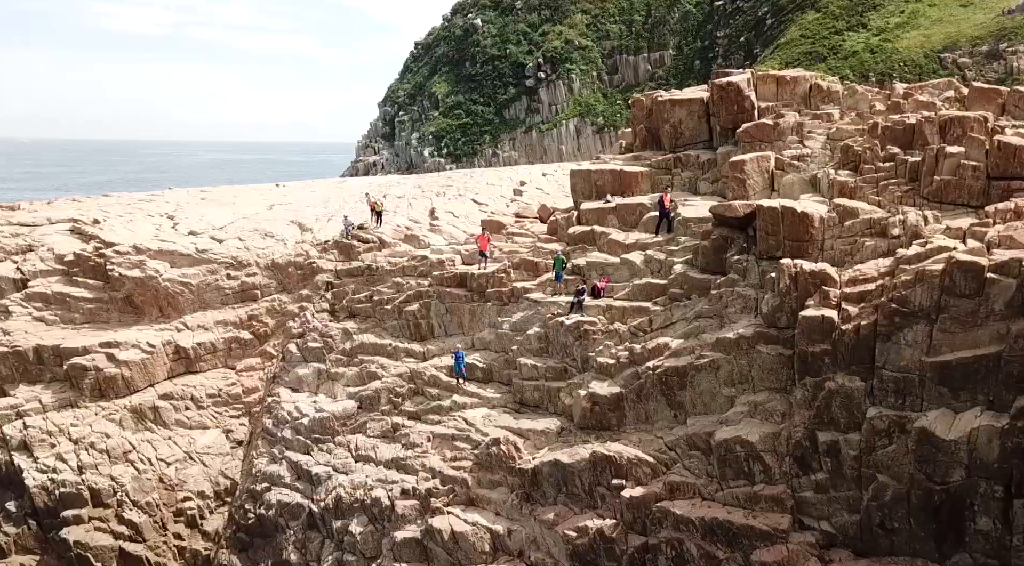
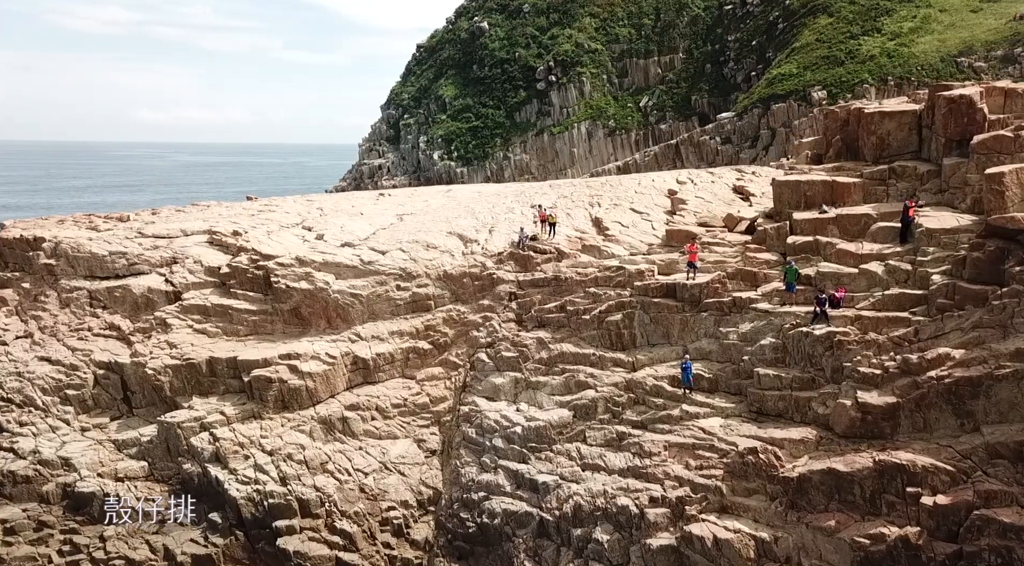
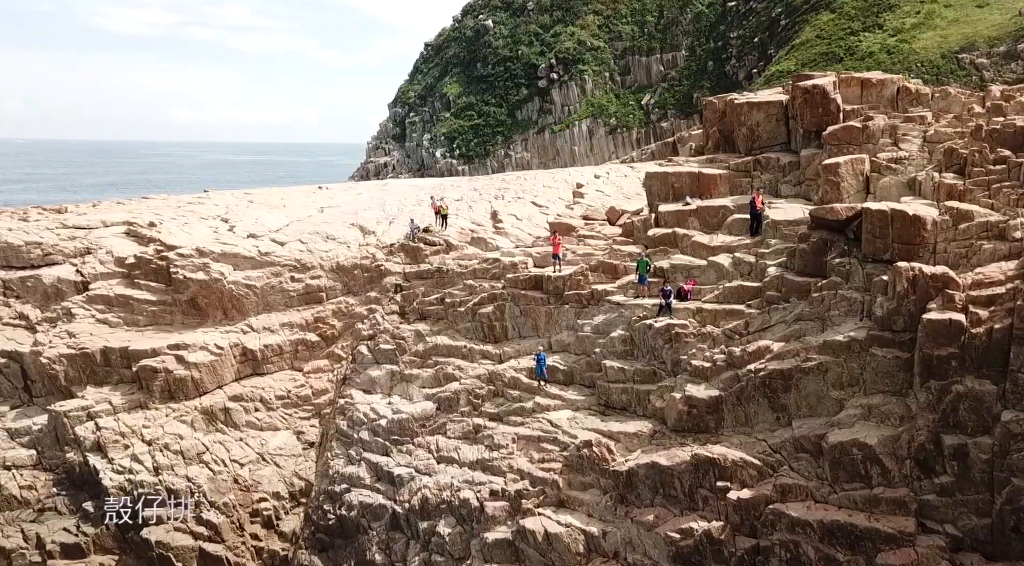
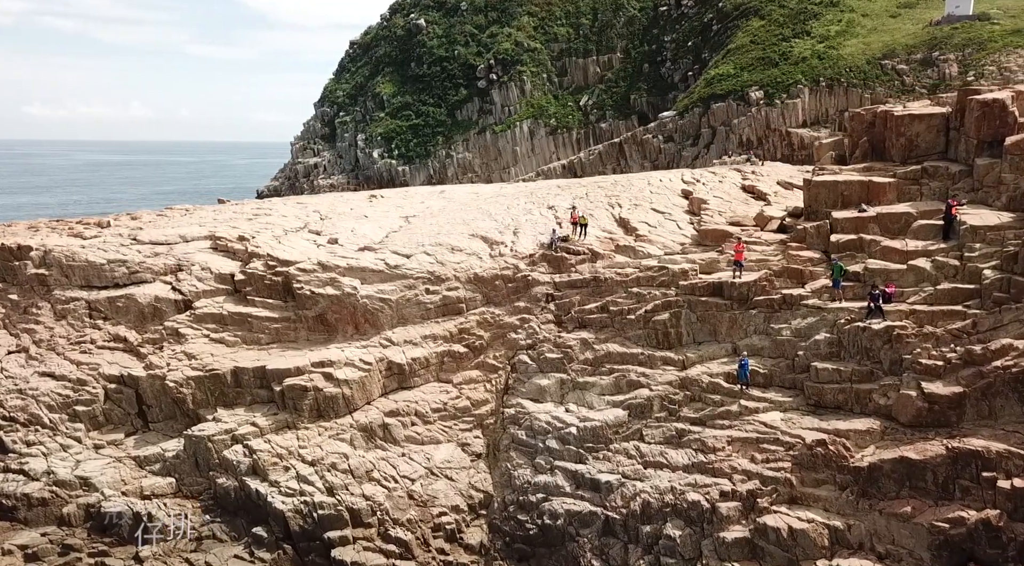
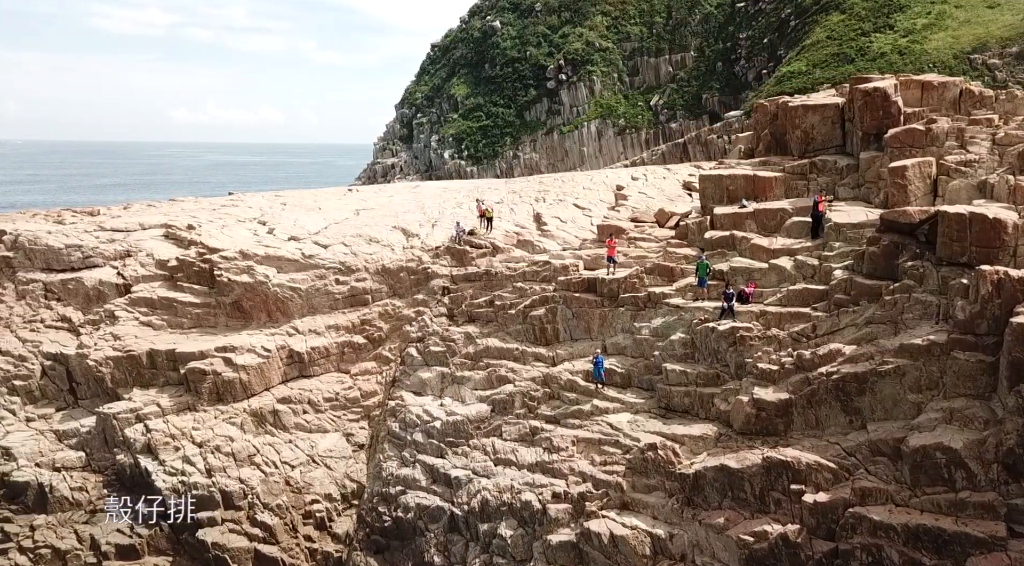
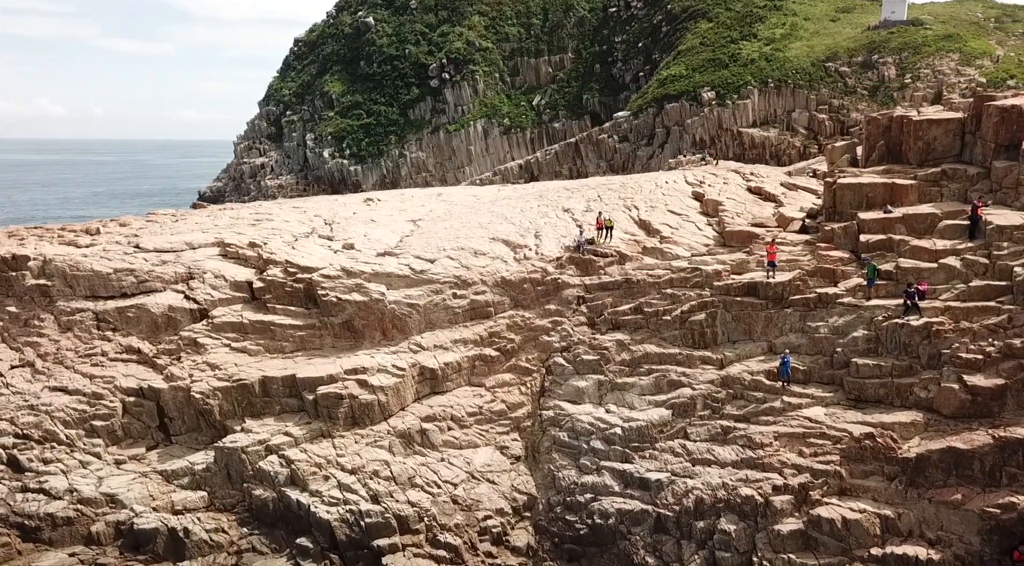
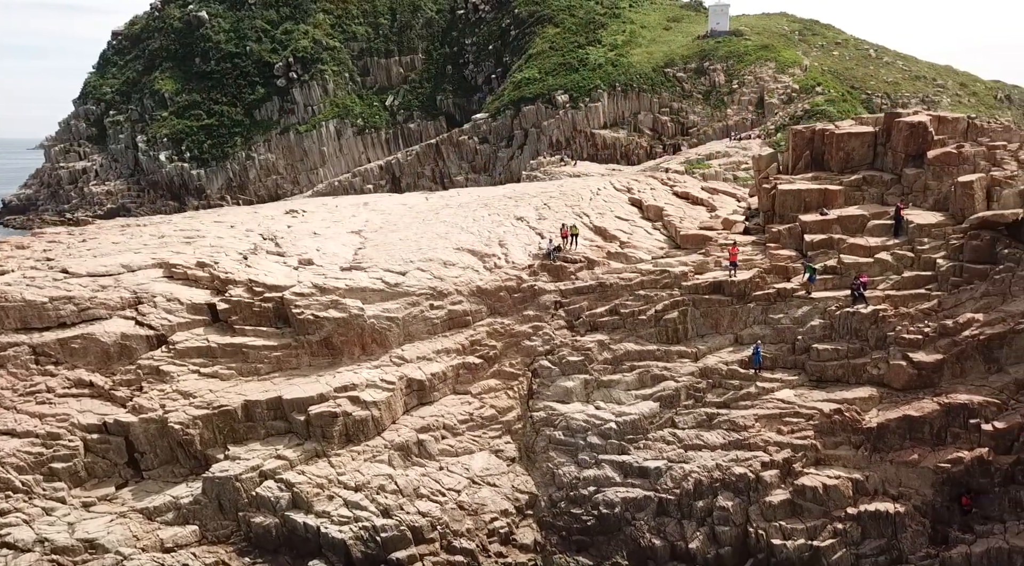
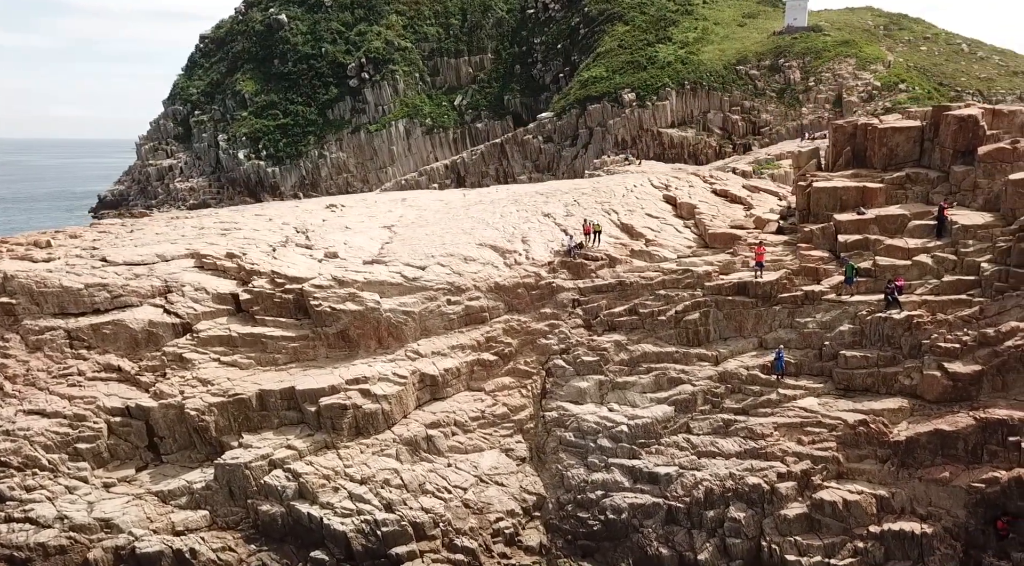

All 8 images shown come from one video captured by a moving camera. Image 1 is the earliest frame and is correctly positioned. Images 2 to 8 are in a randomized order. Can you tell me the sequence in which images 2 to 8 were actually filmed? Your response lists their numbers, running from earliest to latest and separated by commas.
3, 5, 2, 4, 6, 8, 7
